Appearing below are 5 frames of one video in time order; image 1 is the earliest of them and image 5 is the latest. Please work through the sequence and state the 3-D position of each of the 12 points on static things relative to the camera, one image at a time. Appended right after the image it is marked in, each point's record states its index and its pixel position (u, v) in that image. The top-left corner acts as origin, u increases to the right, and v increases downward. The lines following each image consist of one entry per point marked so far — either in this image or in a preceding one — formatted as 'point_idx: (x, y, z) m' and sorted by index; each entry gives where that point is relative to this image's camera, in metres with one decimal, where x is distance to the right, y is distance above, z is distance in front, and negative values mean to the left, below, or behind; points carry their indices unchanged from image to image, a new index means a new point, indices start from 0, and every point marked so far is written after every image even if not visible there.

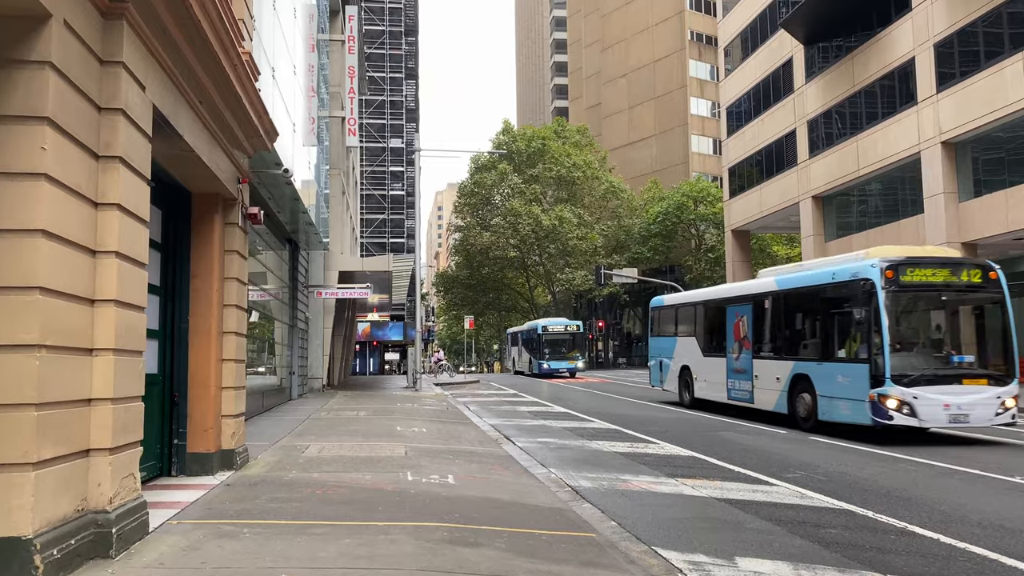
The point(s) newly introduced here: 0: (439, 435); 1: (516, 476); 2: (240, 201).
0: (-1.2, -2.4, +12.7) m
1: (+0.1, -2.1, +8.9) m
2: (-3.1, +1.0, +9.0) m
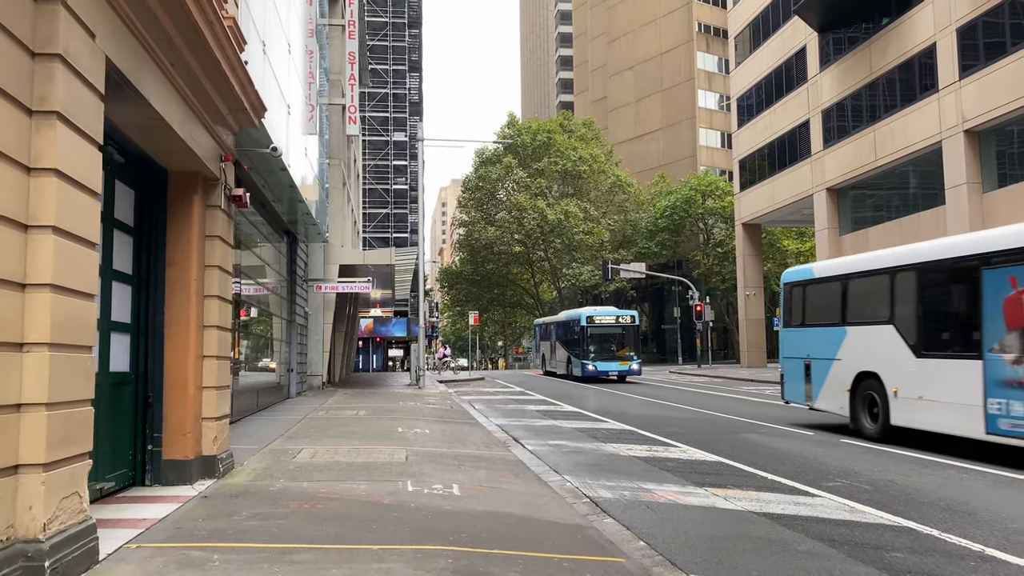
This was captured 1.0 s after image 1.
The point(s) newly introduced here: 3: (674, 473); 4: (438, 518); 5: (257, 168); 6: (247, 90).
0: (-1.0, -2.3, +11.9) m
1: (+0.2, -2.0, +8.0) m
2: (-3.0, +1.1, +8.2) m
3: (+1.8, -2.1, +8.8) m
4: (-0.6, -1.8, +6.3) m
5: (-4.2, +2.1, +12.8) m
6: (-2.8, +2.1, +8.3) m
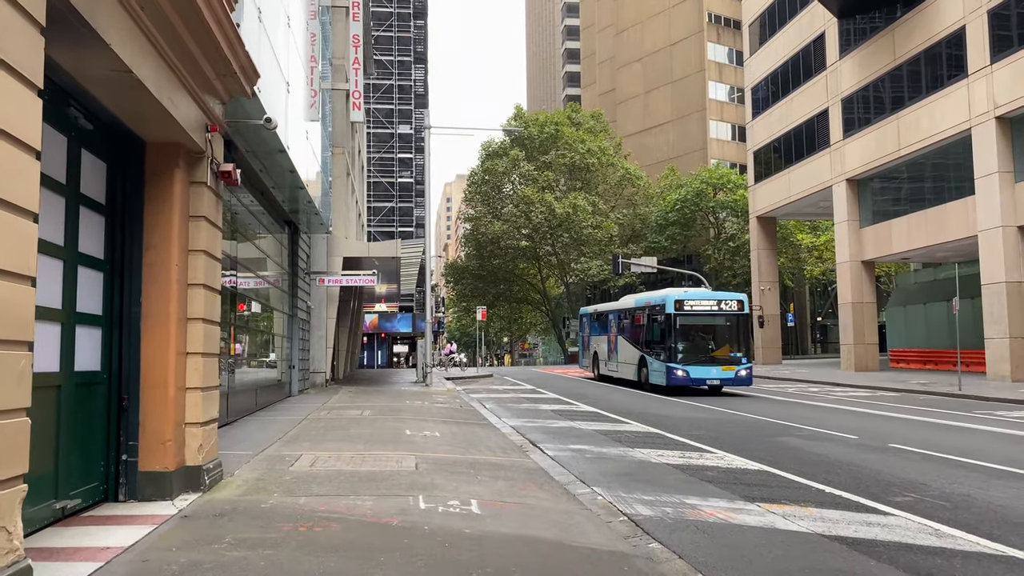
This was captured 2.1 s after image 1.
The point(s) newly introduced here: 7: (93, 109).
0: (-0.8, -2.1, +10.9) m
1: (+0.4, -1.9, +7.1) m
2: (-2.8, +1.2, +7.2) m
3: (+2.1, -2.0, +7.9) m
4: (-0.4, -1.7, +5.3) m
5: (-4.0, +2.2, +11.9) m
6: (-2.6, +2.2, +7.3) m
7: (-3.2, +1.4, +6.0) m
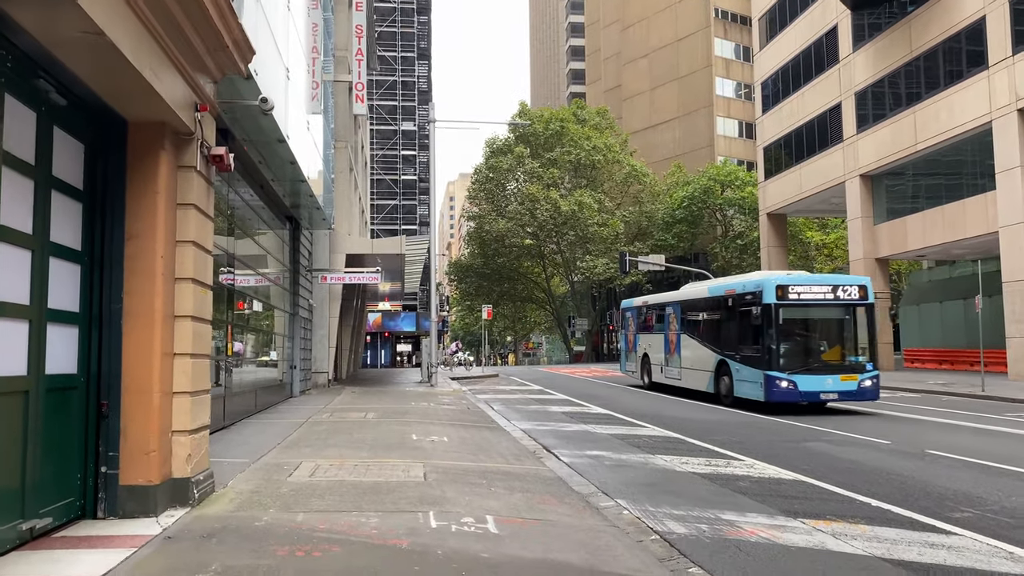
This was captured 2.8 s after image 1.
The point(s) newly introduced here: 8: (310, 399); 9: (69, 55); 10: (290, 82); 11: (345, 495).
0: (-0.6, -2.1, +10.3) m
1: (+0.6, -1.9, +6.4) m
2: (-2.6, +1.3, +6.6) m
3: (+2.2, -1.9, +7.2) m
4: (-0.2, -1.7, +4.7) m
5: (-3.8, +2.3, +11.3) m
6: (-2.4, +2.2, +6.7) m
7: (-3.1, +1.4, +5.4) m
8: (-4.8, -2.6, +18.5) m
9: (-2.8, +1.5, +5.0) m
10: (-3.6, +3.3, +12.7) m
11: (-1.4, -1.8, +6.8) m
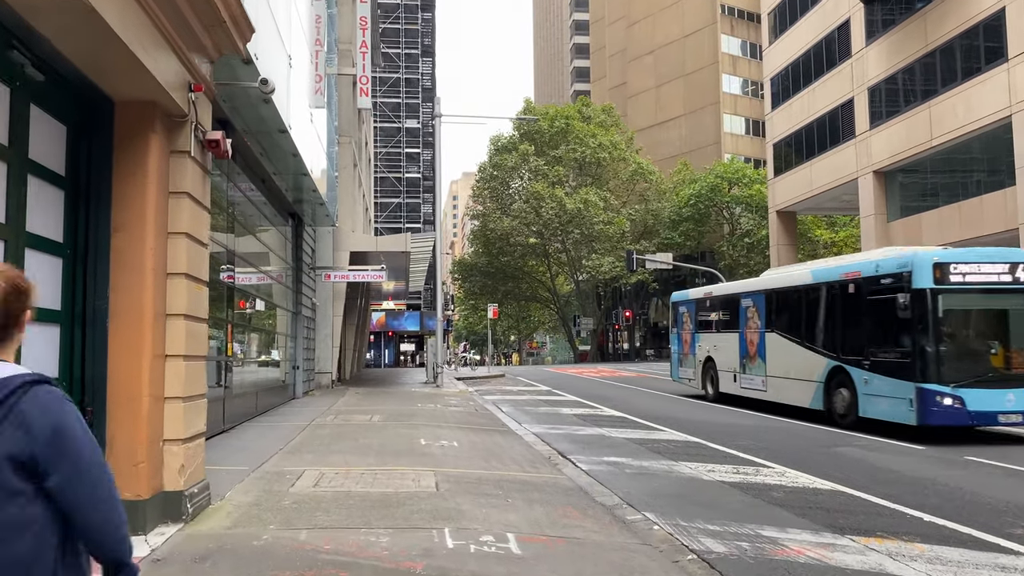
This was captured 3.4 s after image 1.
0: (-0.5, -2.0, +9.8) m
1: (+0.7, -1.8, +5.9) m
2: (-2.5, +1.3, +6.1) m
3: (+2.4, -1.9, +6.7) m
4: (-0.1, -1.7, +4.2) m
5: (-3.6, +2.3, +10.8) m
6: (-2.2, +2.3, +6.2) m
7: (-2.9, +1.4, +4.9) m
8: (-4.6, -2.6, +18.0) m
9: (-2.6, +1.5, +4.5) m
10: (-3.4, +3.3, +12.2) m
11: (-1.3, -1.7, +6.2) m
